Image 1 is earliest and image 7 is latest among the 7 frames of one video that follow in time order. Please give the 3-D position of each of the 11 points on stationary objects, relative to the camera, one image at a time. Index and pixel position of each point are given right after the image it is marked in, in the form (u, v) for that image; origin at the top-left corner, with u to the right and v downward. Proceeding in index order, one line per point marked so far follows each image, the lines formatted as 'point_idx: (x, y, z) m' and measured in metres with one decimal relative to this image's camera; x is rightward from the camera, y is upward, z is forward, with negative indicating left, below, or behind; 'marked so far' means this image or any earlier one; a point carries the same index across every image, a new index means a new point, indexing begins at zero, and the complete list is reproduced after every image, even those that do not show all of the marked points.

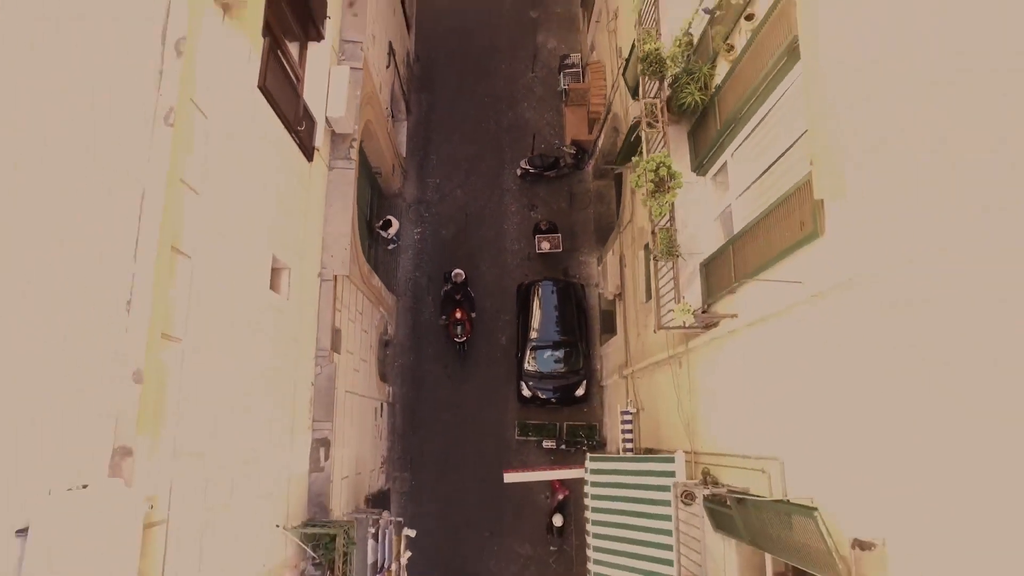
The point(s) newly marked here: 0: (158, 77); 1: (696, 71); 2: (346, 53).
0: (-1.8, +1.2, +4.0) m
1: (+1.5, +1.7, +5.6) m
2: (-1.7, +2.4, +7.6) m
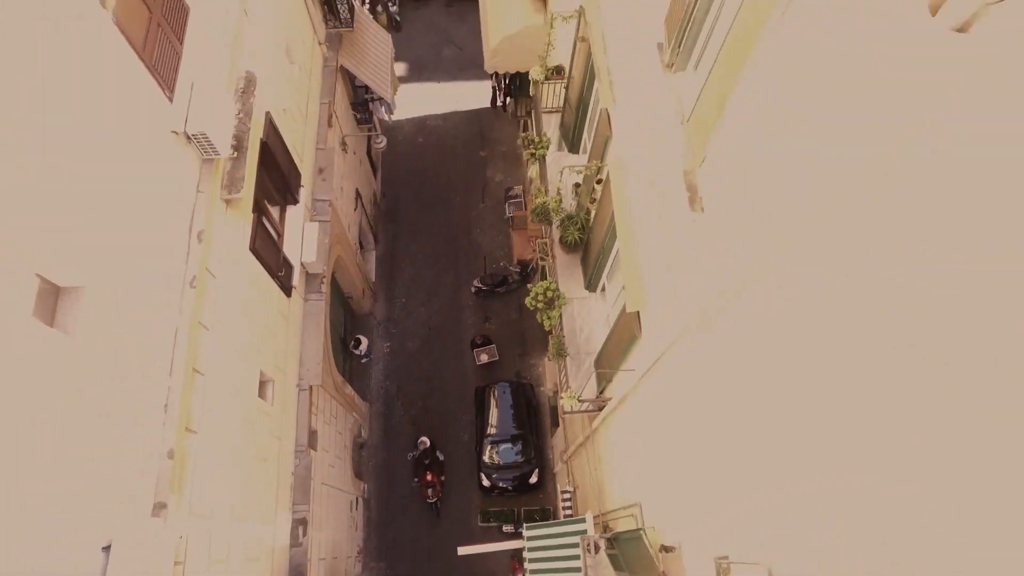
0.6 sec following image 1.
0: (-2.5, +0.3, +5.9) m
1: (+0.7, +0.7, +7.7) m
2: (-2.6, +1.0, +9.7) m
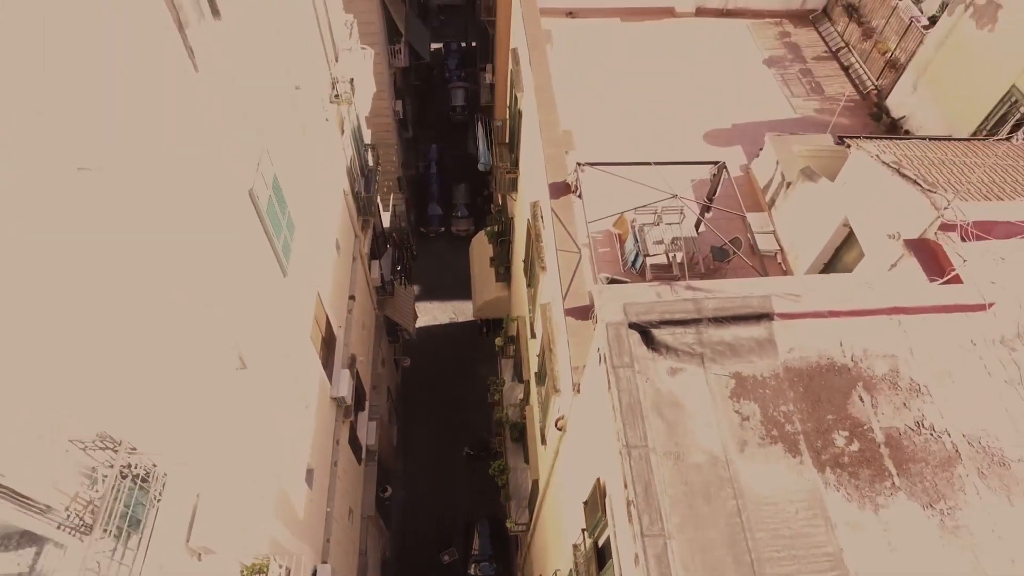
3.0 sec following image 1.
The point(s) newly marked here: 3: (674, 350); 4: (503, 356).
0: (-3.1, -2.8, +12.6) m
1: (+0.1, -2.7, +14.4) m
2: (-3.2, -2.8, +16.4) m
3: (+1.3, -0.5, +6.0) m
4: (-0.2, -1.5, +16.3) m
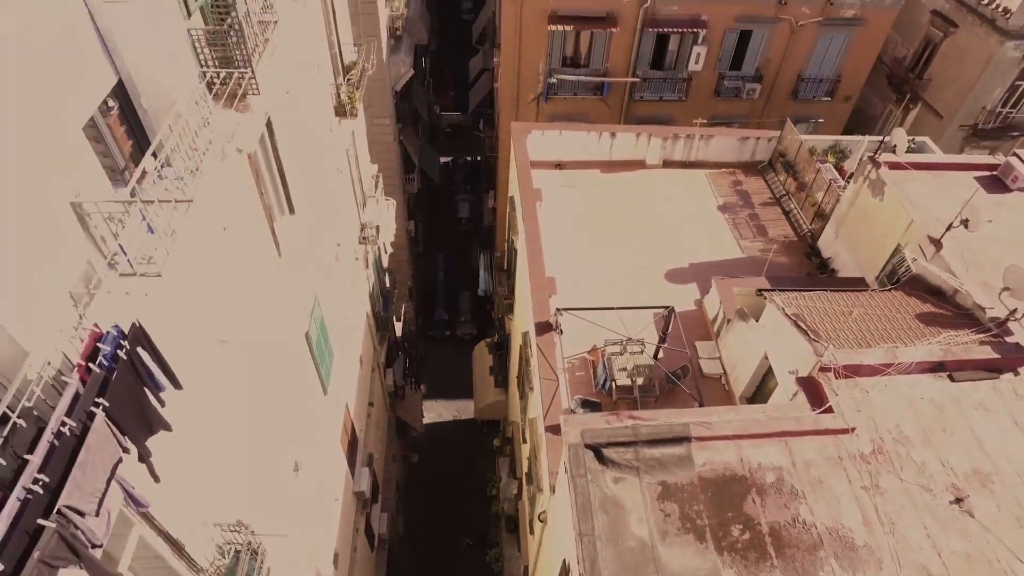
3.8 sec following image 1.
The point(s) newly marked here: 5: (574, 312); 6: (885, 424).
0: (-3.2, -5.0, +14.6) m
1: (0.0, -5.2, +16.5) m
2: (-3.3, -5.5, +18.5) m
3: (+1.2, -2.0, +8.3) m
4: (-0.3, -4.2, +18.5) m
5: (+1.1, -0.6, +13.3) m
6: (+4.8, -1.7, +9.2) m
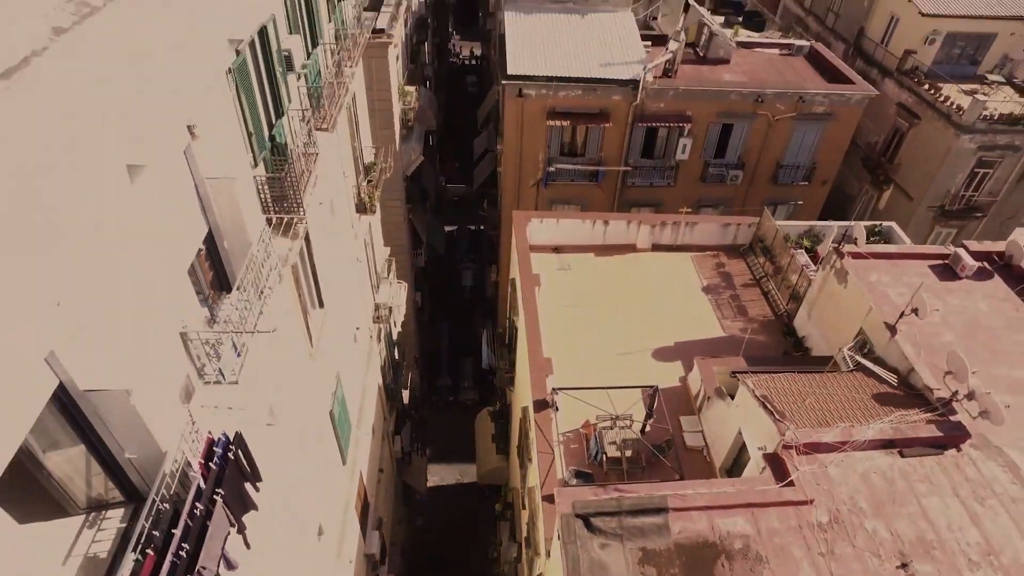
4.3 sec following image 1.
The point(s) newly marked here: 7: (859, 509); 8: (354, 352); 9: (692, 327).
0: (-3.2, -6.7, +15.6) m
1: (0.0, -7.0, +17.4) m
2: (-3.3, -7.5, +19.4) m
3: (+1.2, -3.2, +9.6) m
4: (-0.3, -6.2, +19.5) m
5: (+1.1, -2.2, +14.7) m
6: (+4.8, -3.0, +10.5) m
7: (+4.9, -3.2, +10.3) m
8: (-3.1, -1.3, +14.3) m
9: (+4.2, -0.9, +16.8) m
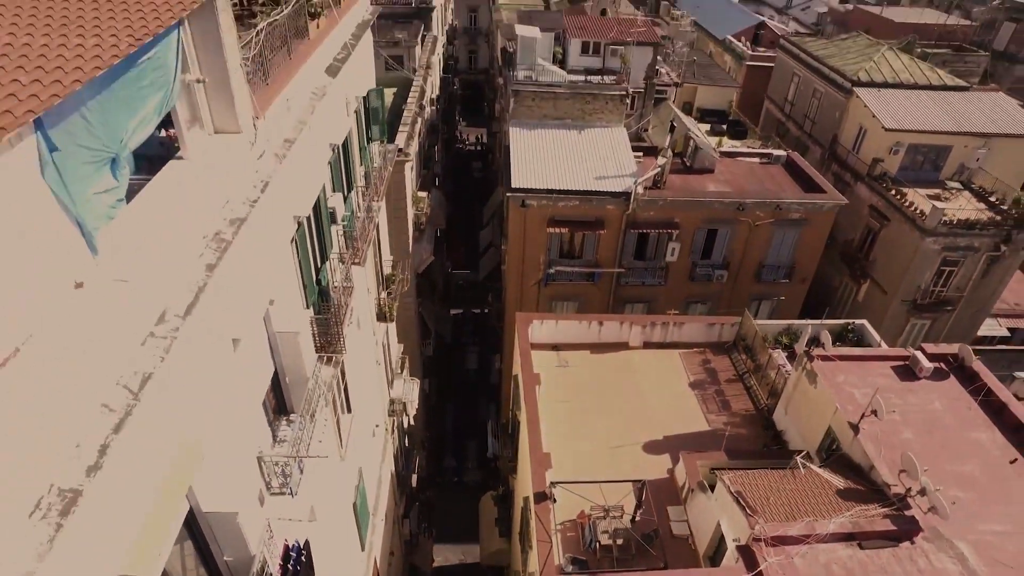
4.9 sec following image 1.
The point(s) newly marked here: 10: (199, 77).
0: (-3.2, -9.0, +16.7) m
1: (0.0, -9.5, +18.4) m
2: (-3.2, -10.1, +20.4) m
3: (+1.3, -5.0, +11.0) m
4: (-0.2, -8.9, +20.6) m
5: (+1.2, -4.4, +16.1) m
6: (+4.8, -4.9, +11.8) m
7: (+5.0, -5.0, +11.7) m
8: (-3.1, -3.5, +15.8) m
9: (+4.2, -3.4, +18.3) m
10: (-2.9, +1.9, +6.6) m
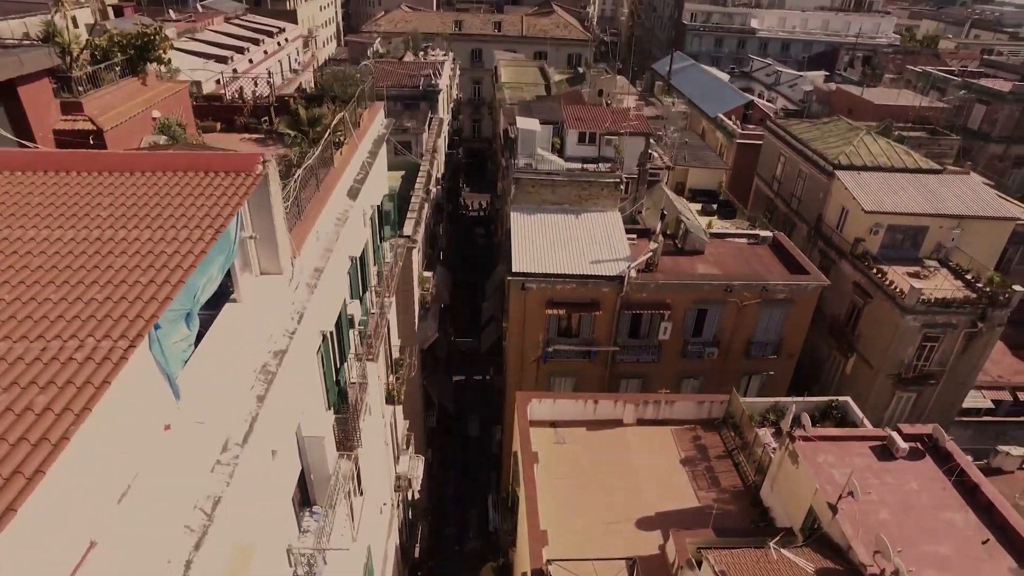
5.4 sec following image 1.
0: (-3.2, -11.1, +17.2) m
1: (0.0, -11.7, +18.9) m
2: (-3.2, -12.5, +20.8) m
3: (+1.2, -6.6, +11.8) m
4: (-0.2, -11.3, +21.1) m
5: (+1.2, -6.4, +17.0) m
6: (+4.8, -6.6, +12.7) m
7: (+4.9, -6.7, +12.5) m
8: (-3.1, -5.5, +16.8) m
9: (+4.2, -5.6, +19.3) m
10: (-2.9, +0.6, +8.0) m
